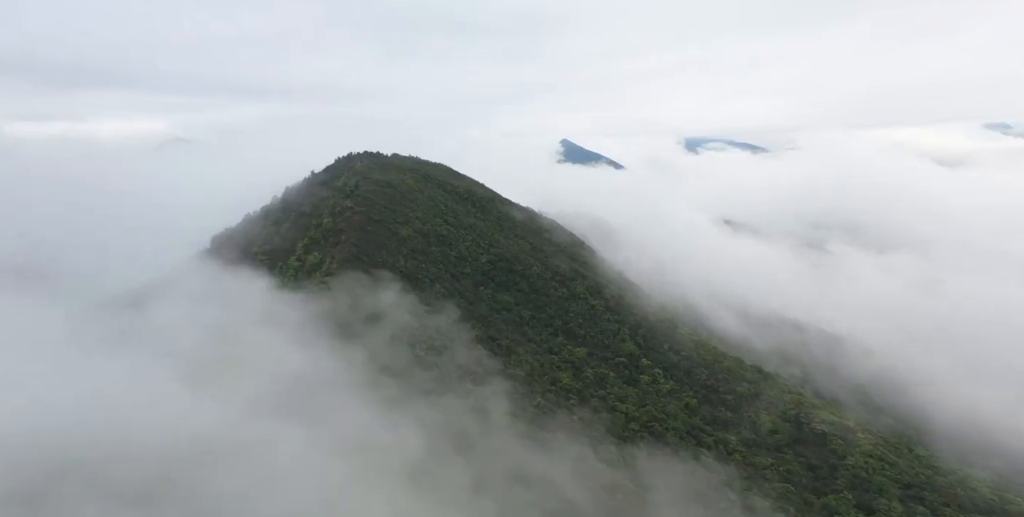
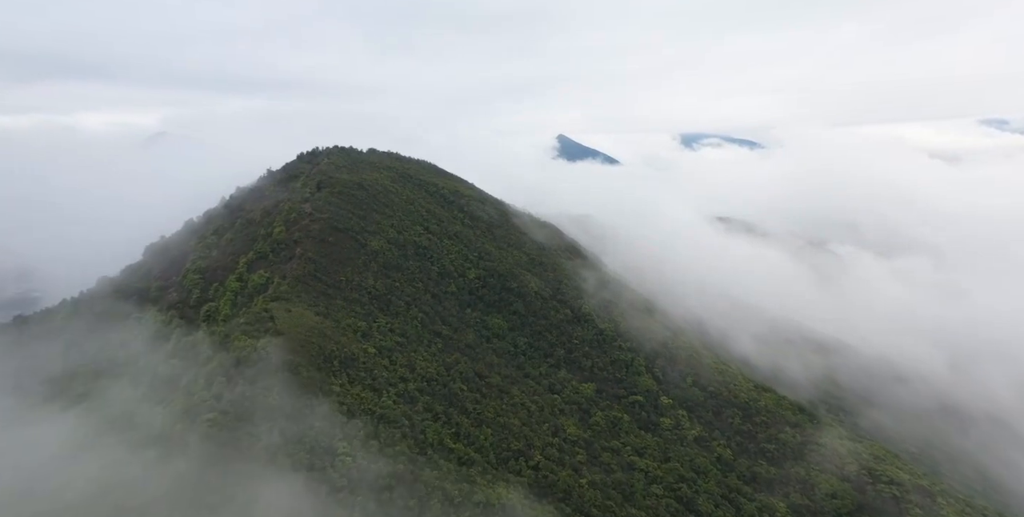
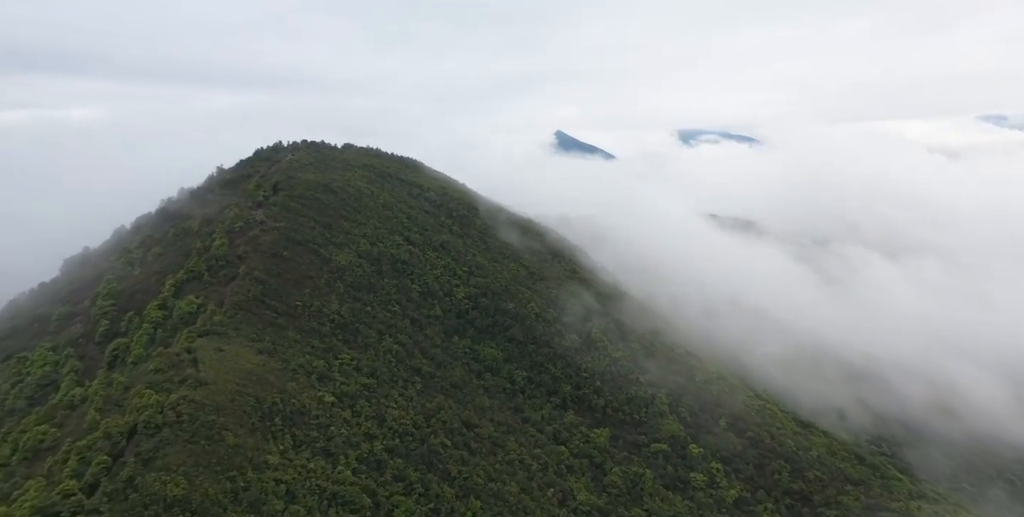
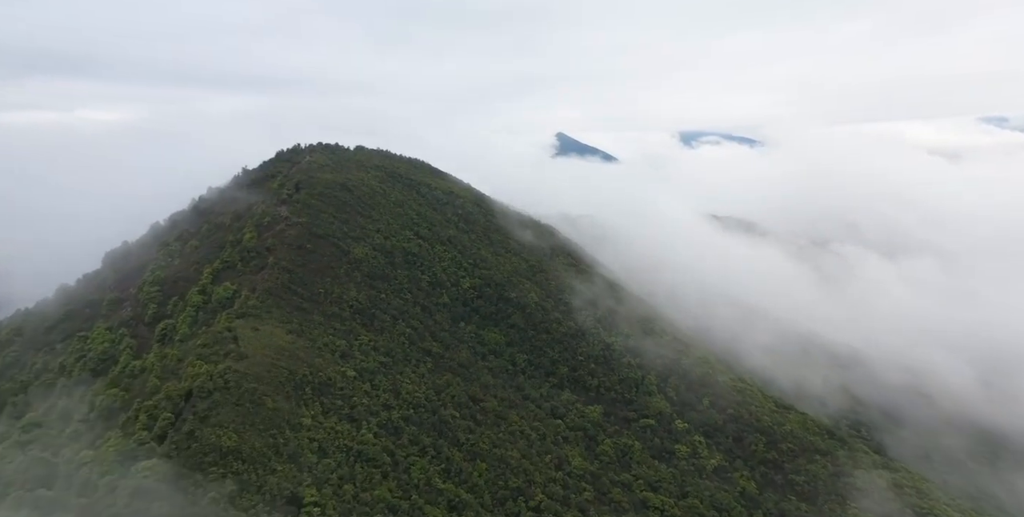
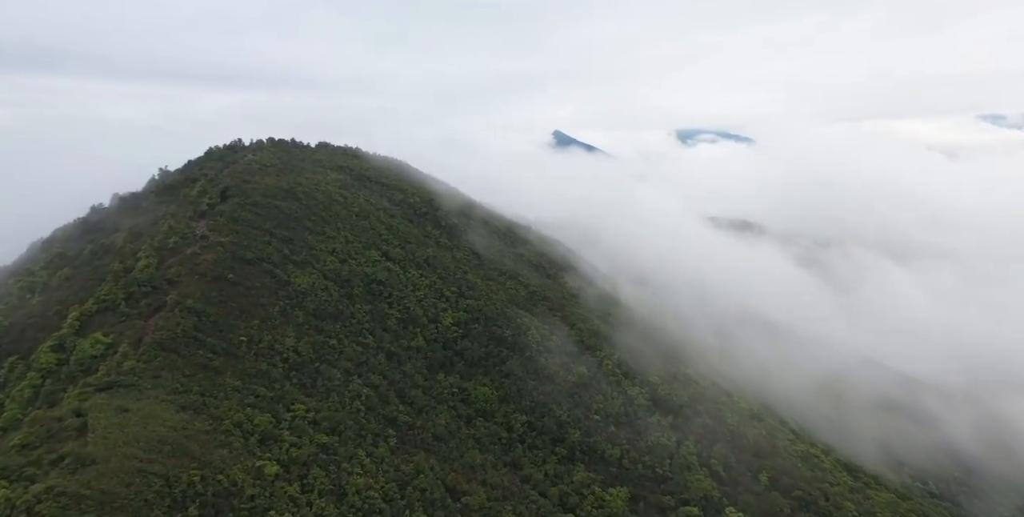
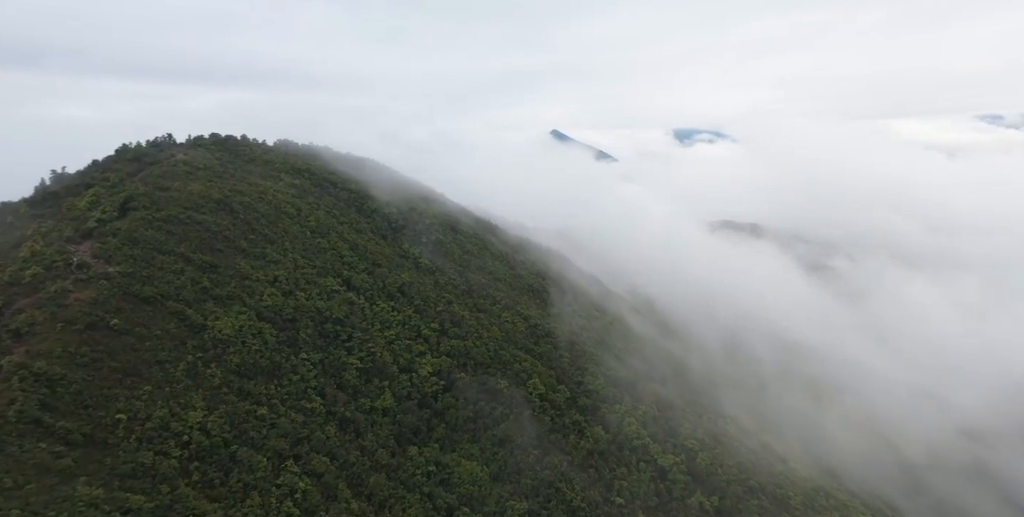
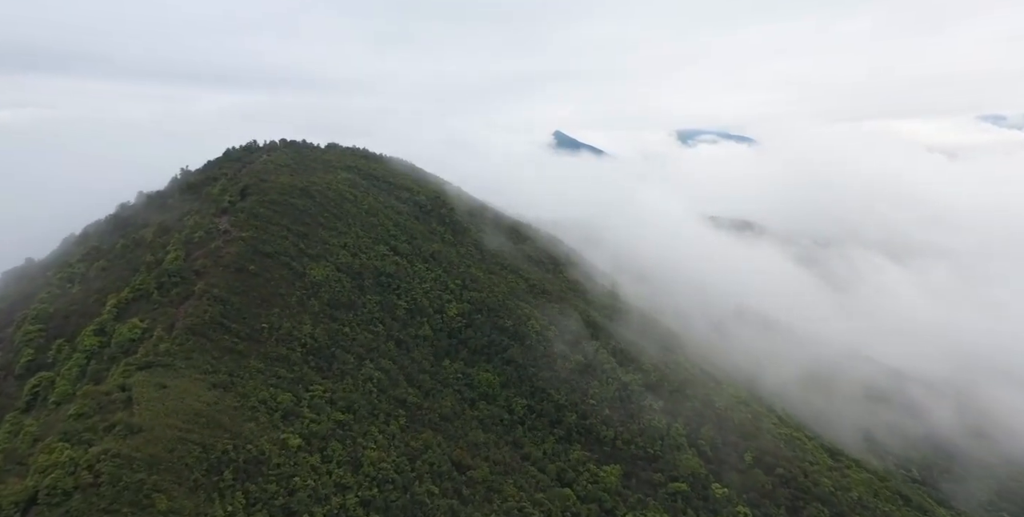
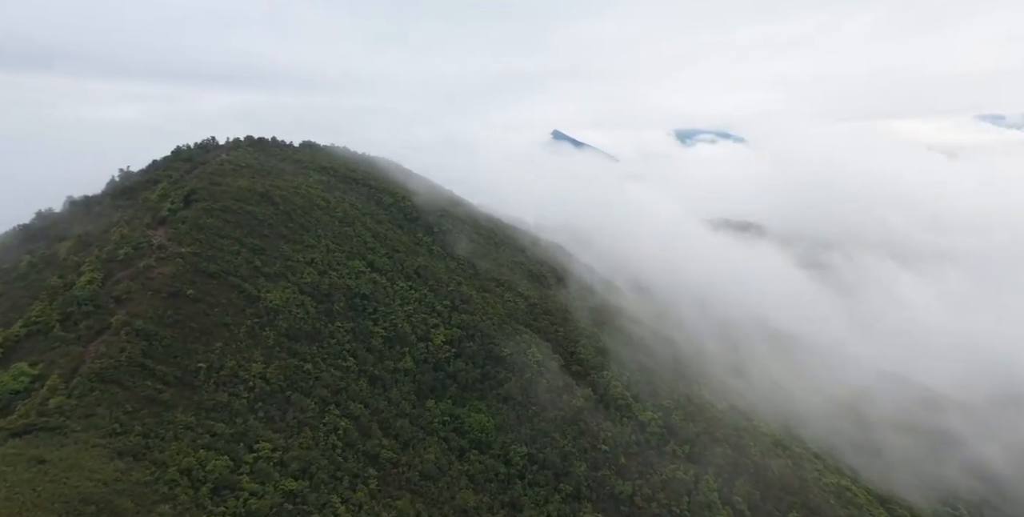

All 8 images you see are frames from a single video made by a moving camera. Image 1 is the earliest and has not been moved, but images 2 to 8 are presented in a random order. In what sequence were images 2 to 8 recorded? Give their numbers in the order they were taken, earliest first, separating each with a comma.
2, 4, 3, 7, 5, 8, 6
